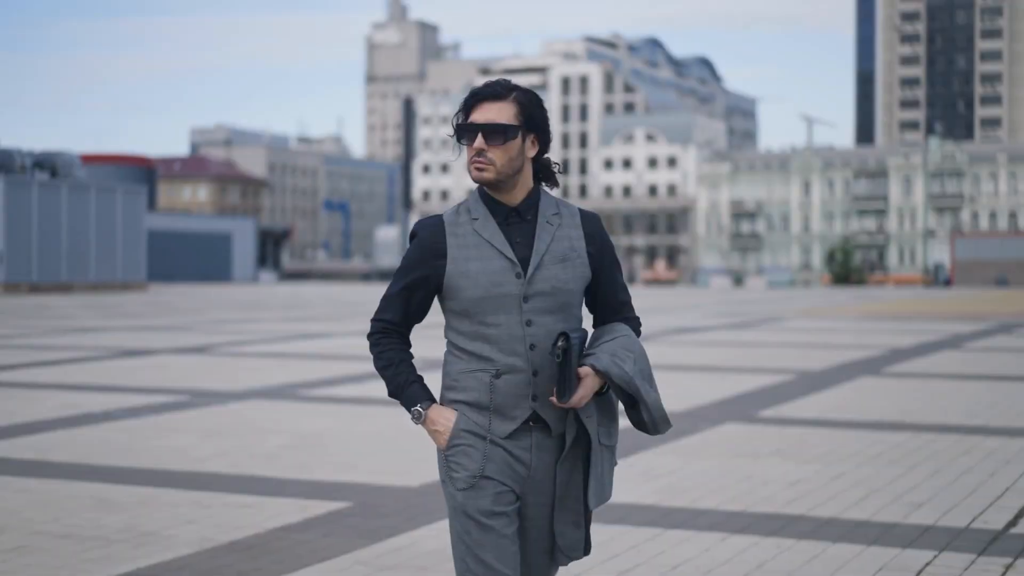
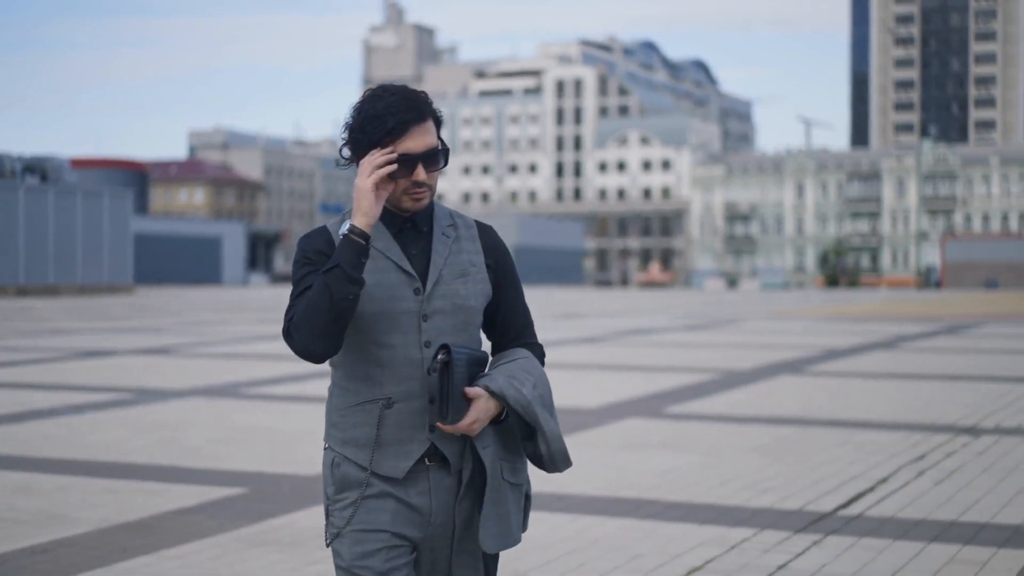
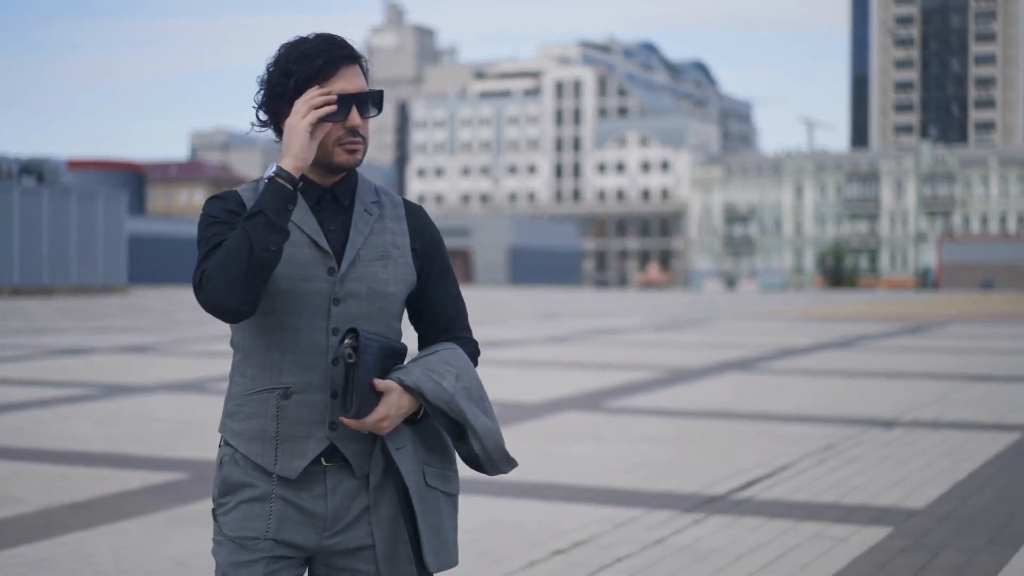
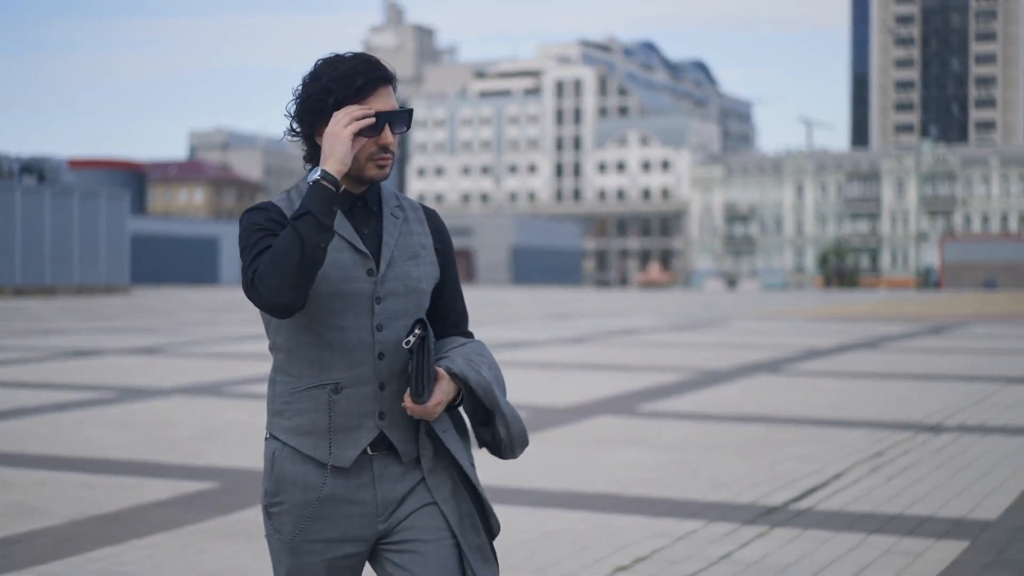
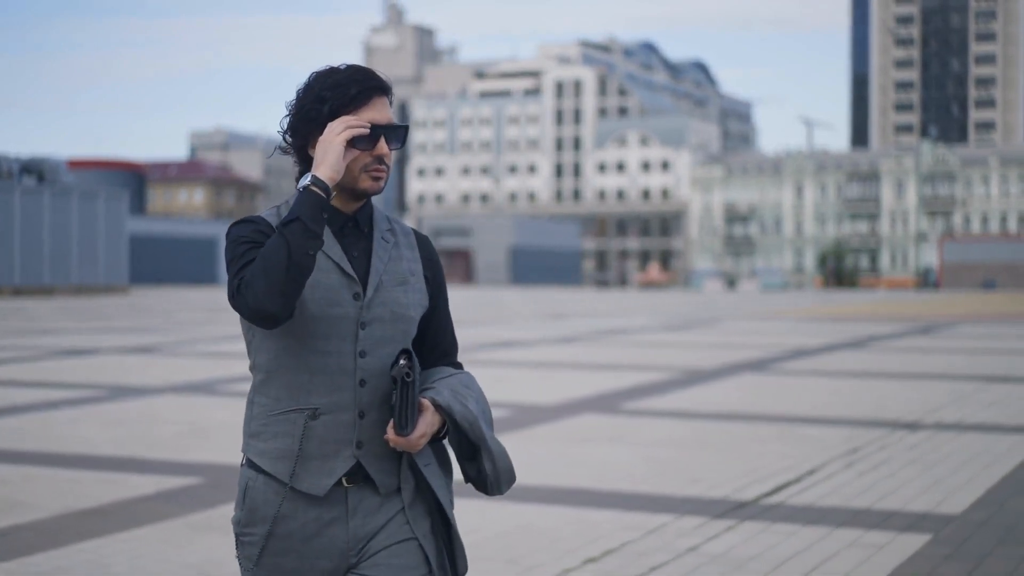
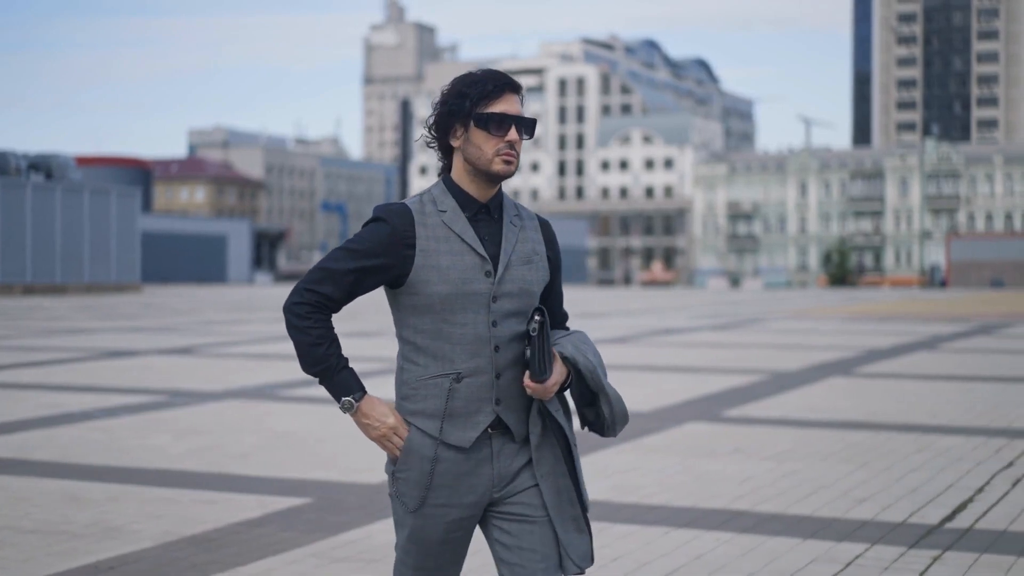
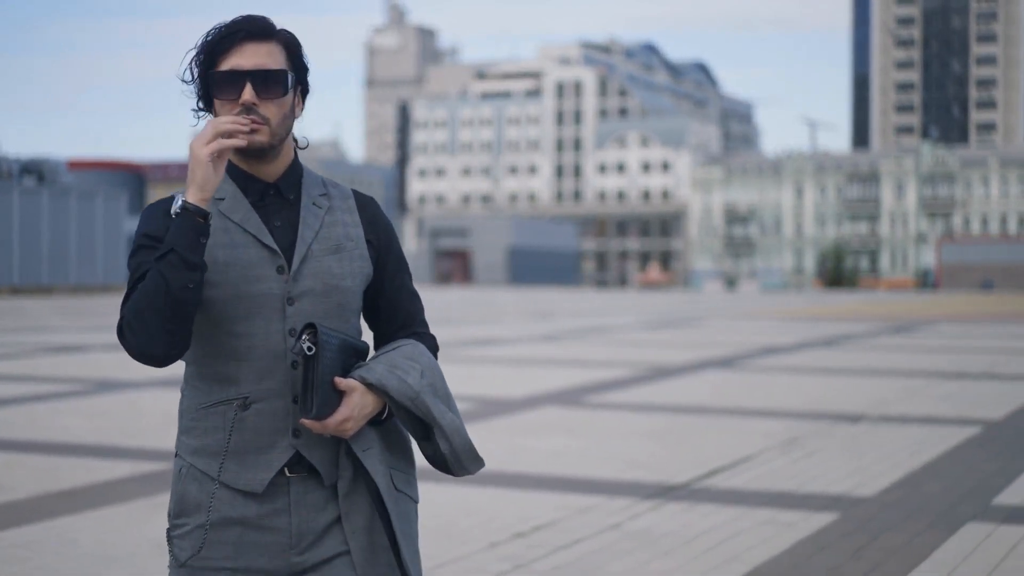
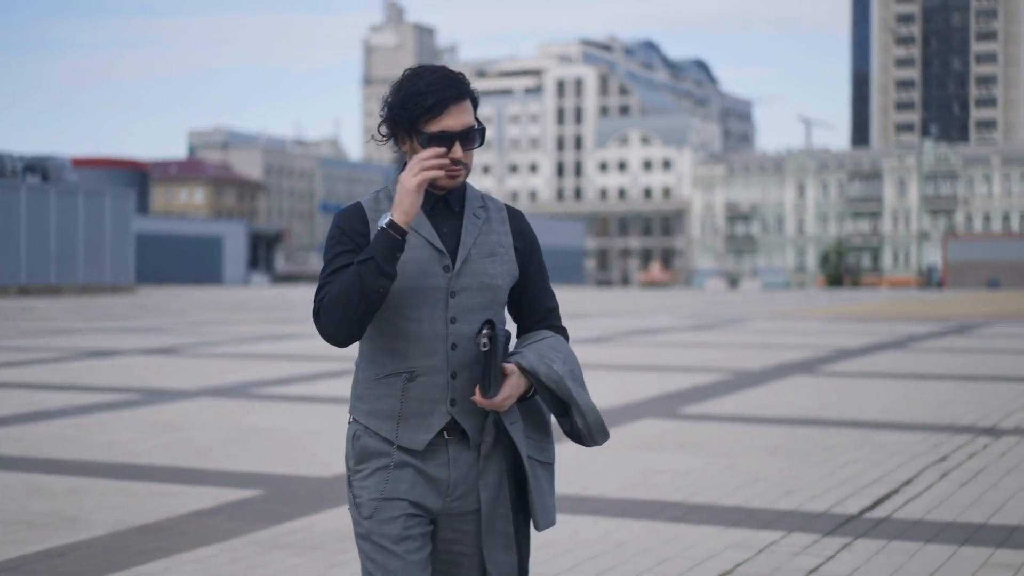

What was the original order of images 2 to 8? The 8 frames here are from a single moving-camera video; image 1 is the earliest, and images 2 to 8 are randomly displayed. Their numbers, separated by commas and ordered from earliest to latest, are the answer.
6, 8, 2, 4, 5, 3, 7
